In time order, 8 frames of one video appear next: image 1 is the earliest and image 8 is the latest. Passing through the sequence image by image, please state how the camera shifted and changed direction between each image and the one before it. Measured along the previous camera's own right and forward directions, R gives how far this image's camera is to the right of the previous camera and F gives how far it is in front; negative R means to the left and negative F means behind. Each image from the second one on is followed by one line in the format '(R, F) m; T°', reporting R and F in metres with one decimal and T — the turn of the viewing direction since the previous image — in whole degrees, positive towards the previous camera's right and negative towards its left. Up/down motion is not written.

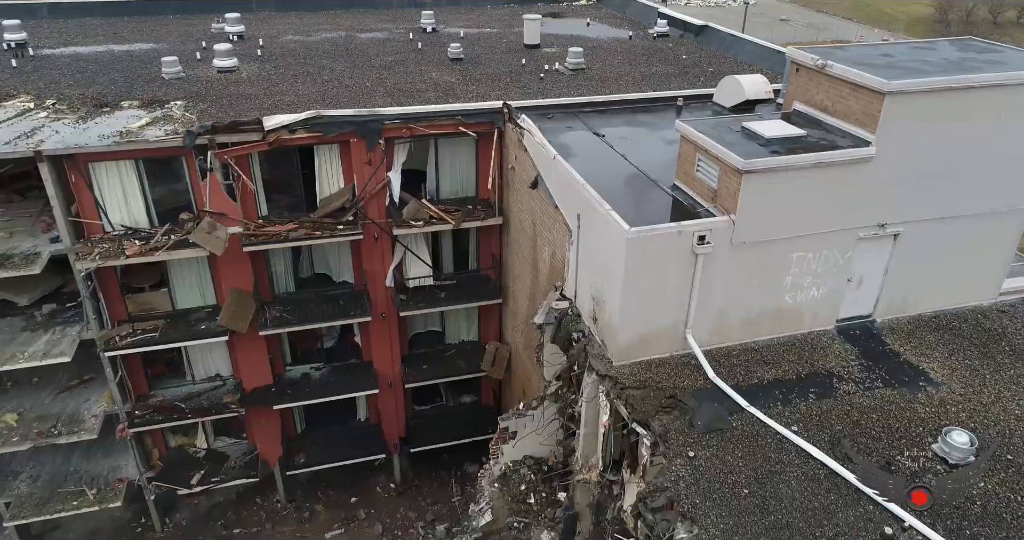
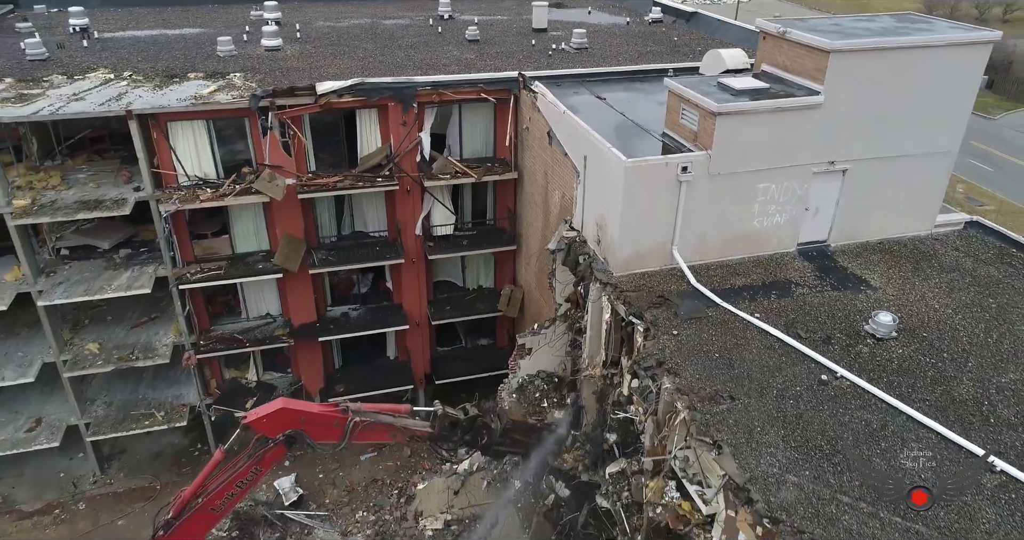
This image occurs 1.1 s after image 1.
(-0.3, -2.3) m; 0°
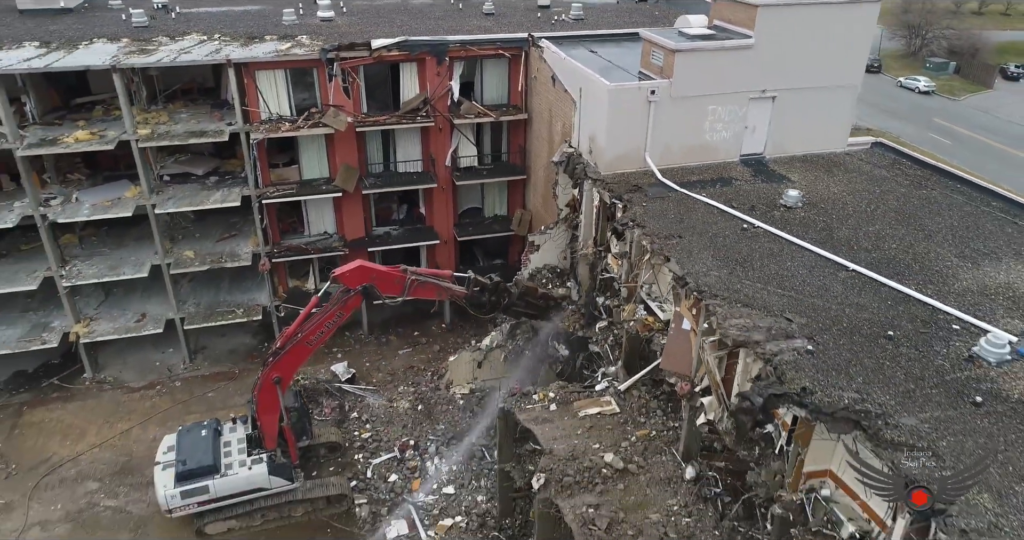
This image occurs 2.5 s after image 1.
(-0.3, -4.4) m; 0°
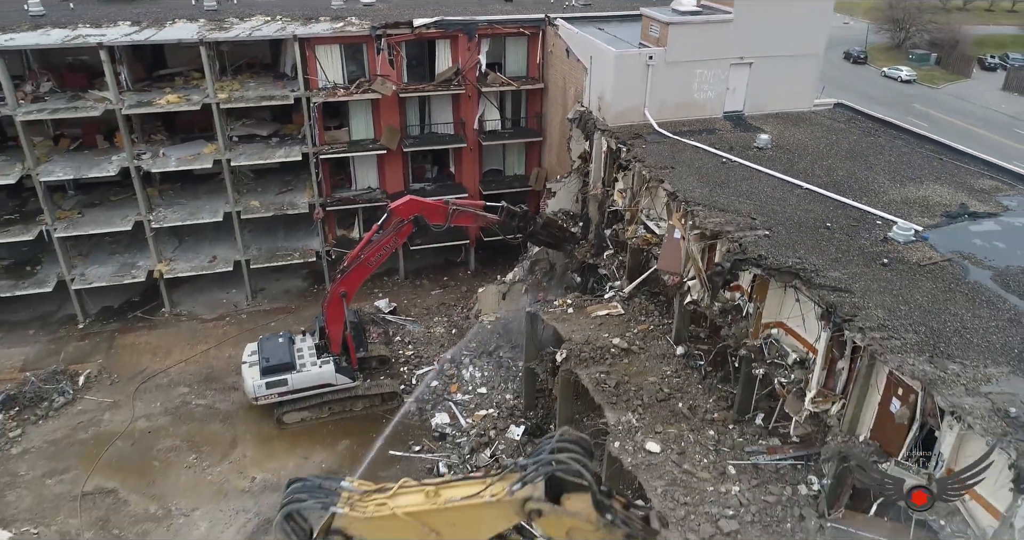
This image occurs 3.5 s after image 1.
(-0.7, -3.6) m; 0°
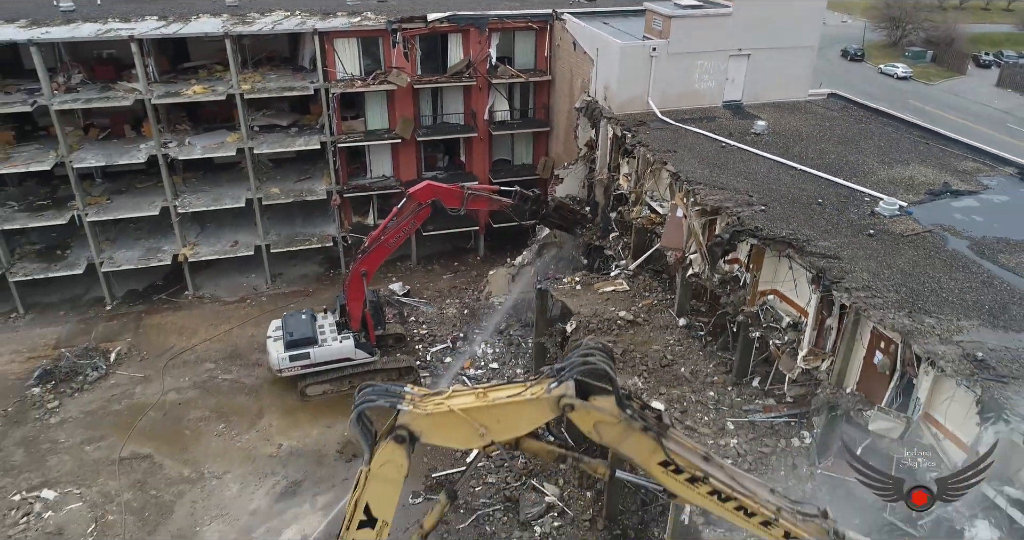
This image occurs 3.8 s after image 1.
(-0.3, -1.1) m; 0°
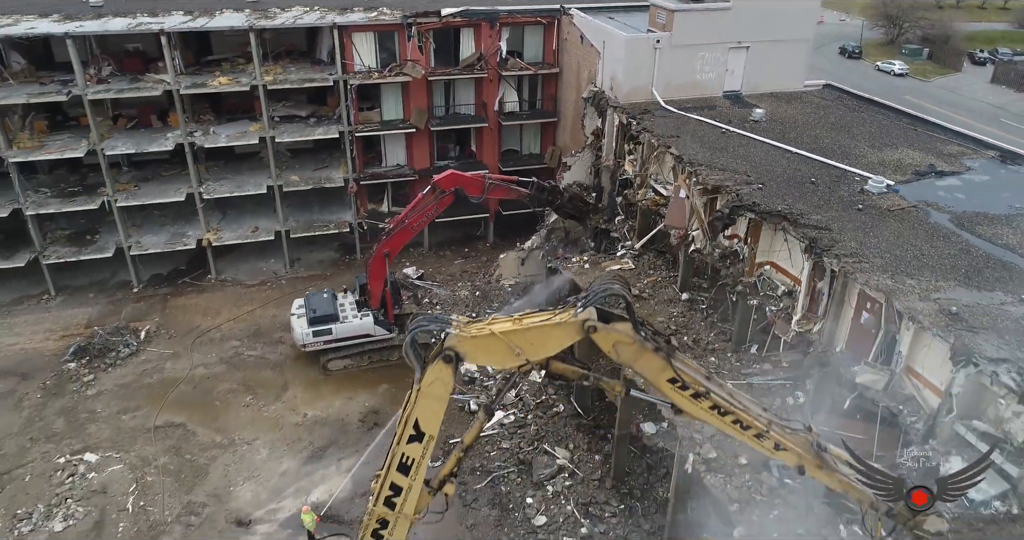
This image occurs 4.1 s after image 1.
(-0.3, -1.2) m; 0°
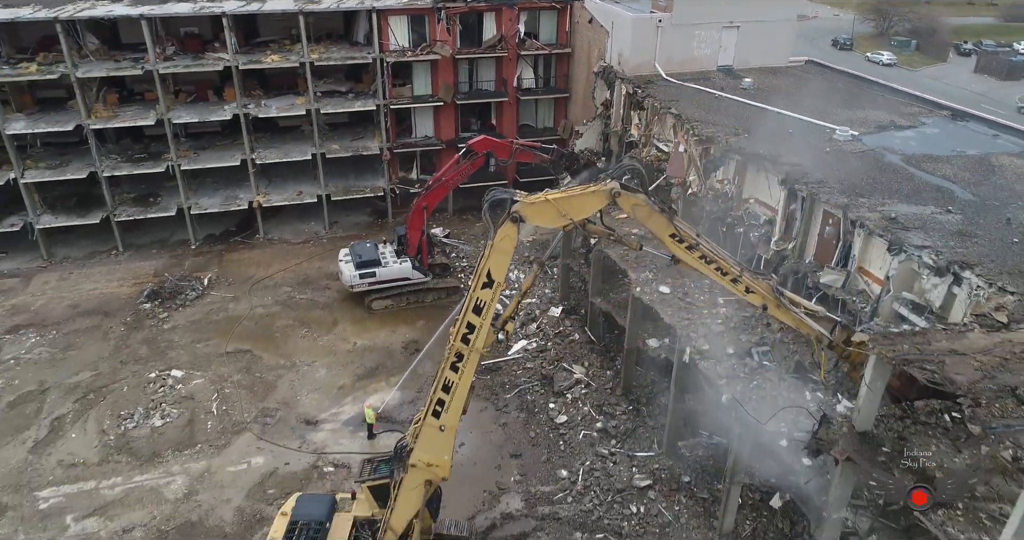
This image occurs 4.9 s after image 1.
(-0.7, -3.2) m; 0°
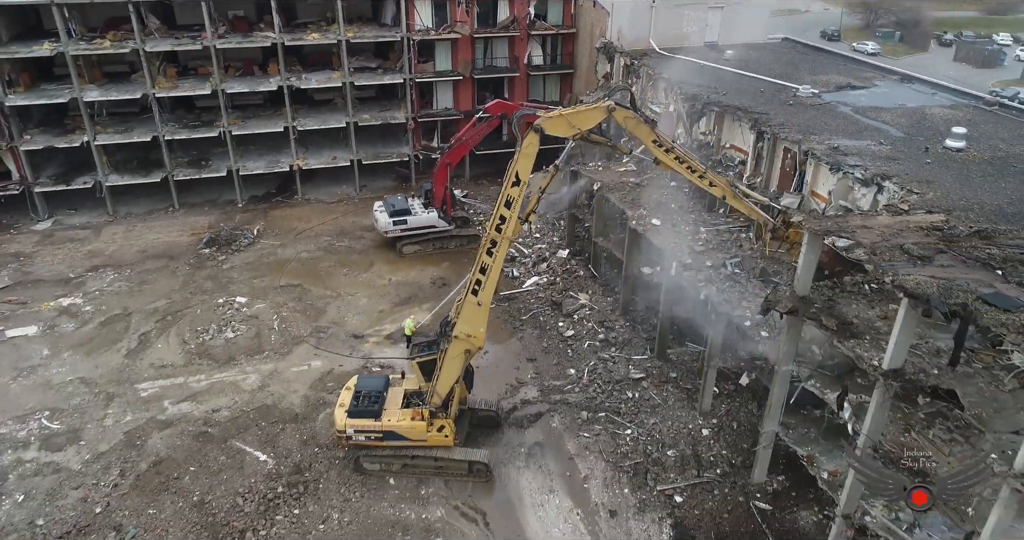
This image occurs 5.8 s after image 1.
(-0.5, -3.8) m; 0°
